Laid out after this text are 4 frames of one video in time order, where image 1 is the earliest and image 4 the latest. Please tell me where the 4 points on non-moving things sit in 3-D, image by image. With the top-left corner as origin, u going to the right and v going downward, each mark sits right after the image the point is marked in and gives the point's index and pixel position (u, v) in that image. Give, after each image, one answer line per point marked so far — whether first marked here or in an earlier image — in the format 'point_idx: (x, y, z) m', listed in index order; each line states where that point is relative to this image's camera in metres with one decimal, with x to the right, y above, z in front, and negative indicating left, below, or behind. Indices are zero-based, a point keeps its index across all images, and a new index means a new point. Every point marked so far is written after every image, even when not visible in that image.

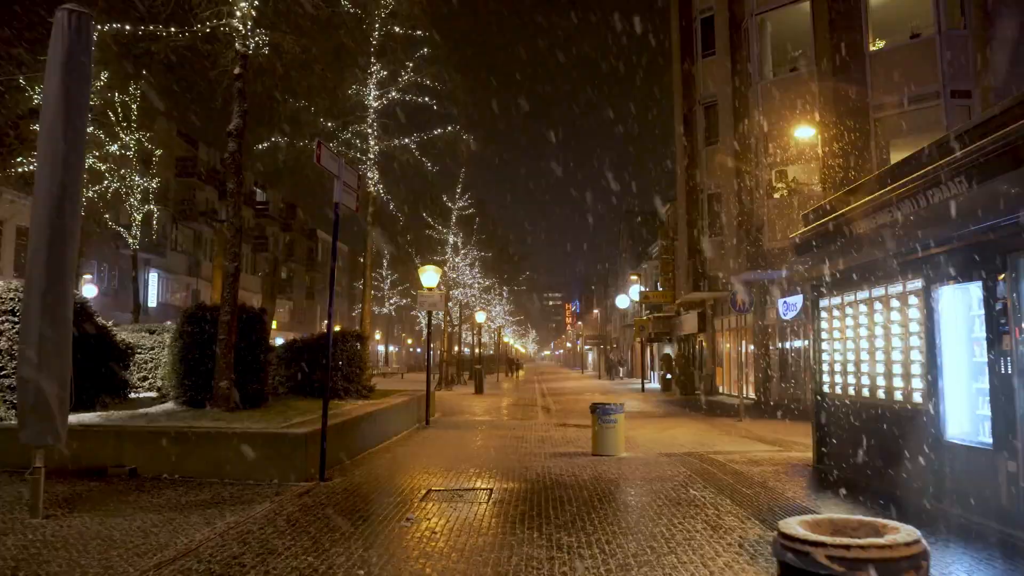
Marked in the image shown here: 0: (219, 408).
0: (-4.3, -1.8, +11.0) m
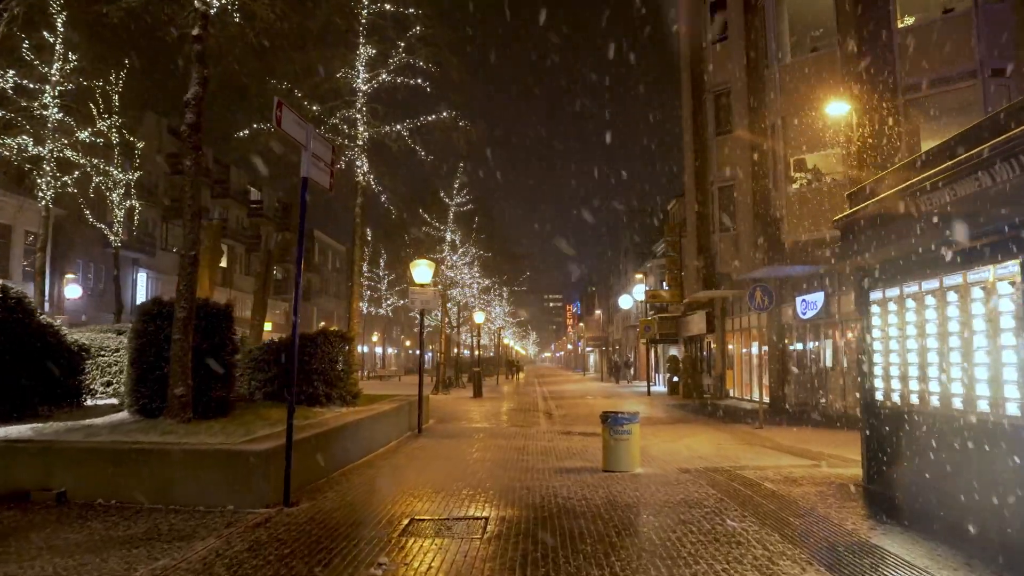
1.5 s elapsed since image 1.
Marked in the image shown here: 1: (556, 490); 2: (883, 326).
0: (-4.3, -1.7, +9.5) m
1: (+0.5, -2.3, +8.7) m
2: (+4.3, -0.4, +8.6) m
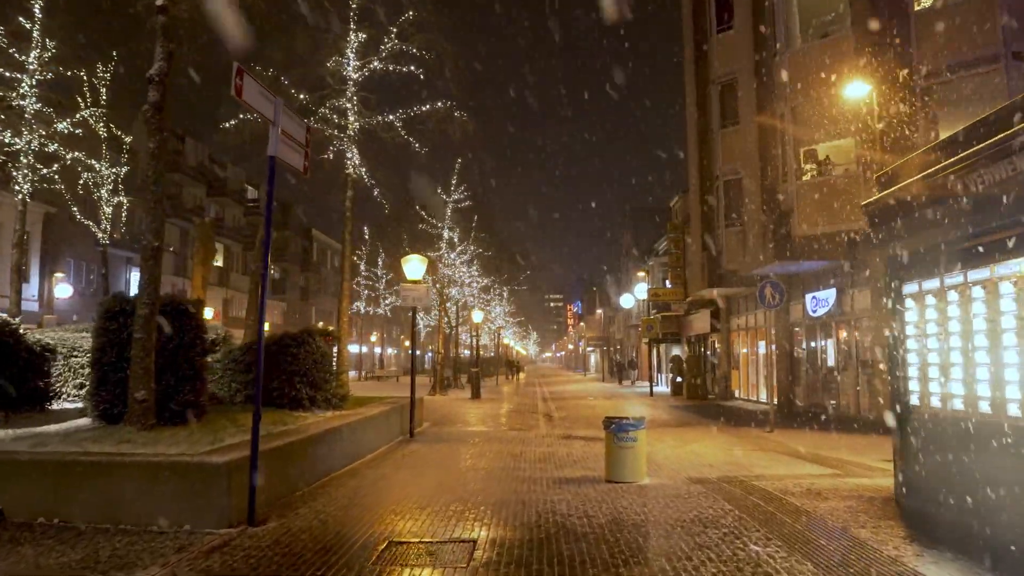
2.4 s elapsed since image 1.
0: (-4.4, -1.6, +8.6) m
1: (+0.4, -2.3, +7.8) m
2: (+4.2, -0.4, +7.8) m
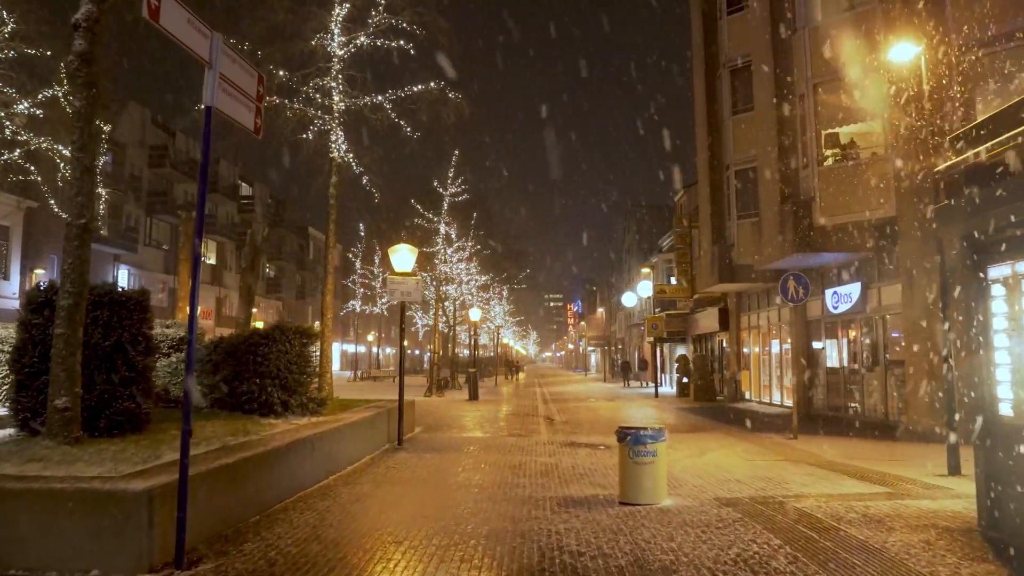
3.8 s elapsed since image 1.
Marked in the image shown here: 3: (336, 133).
0: (-4.4, -1.5, +7.2) m
1: (+0.4, -2.1, +6.4) m
2: (+4.2, -0.2, +6.3) m
3: (-4.0, +3.5, +17.0) m
